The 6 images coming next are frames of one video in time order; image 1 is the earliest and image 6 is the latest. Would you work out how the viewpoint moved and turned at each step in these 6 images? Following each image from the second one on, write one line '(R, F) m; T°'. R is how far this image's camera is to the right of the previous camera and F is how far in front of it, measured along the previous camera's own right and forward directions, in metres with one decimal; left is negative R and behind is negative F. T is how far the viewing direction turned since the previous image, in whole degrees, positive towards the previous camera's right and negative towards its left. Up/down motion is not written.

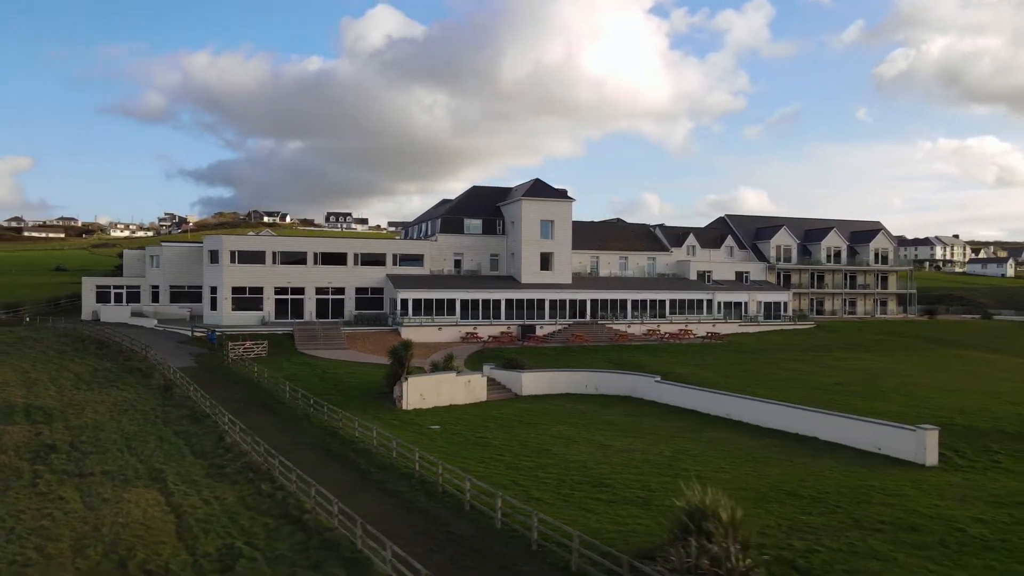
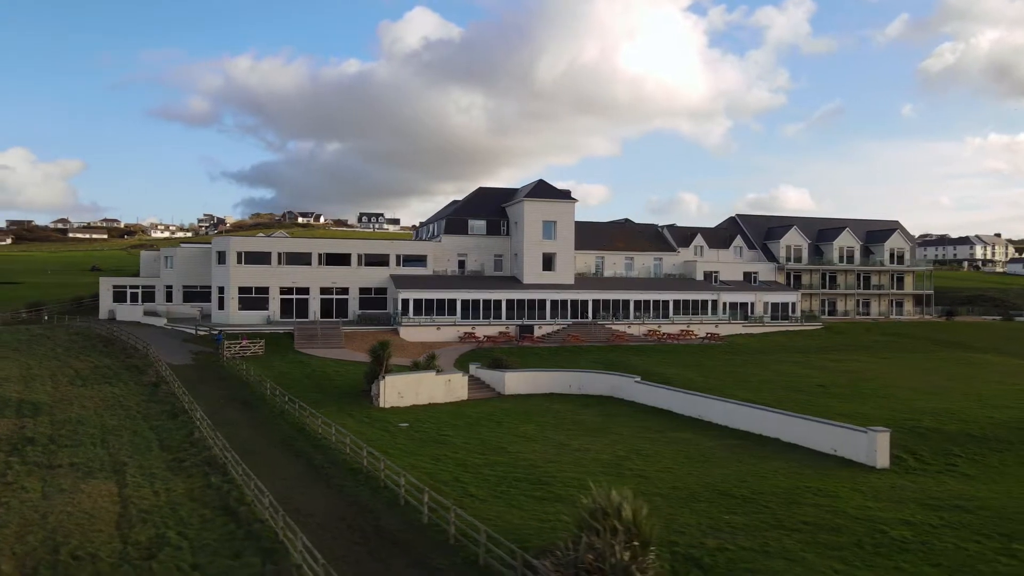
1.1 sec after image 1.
(+2.3, -0.3) m; -3°
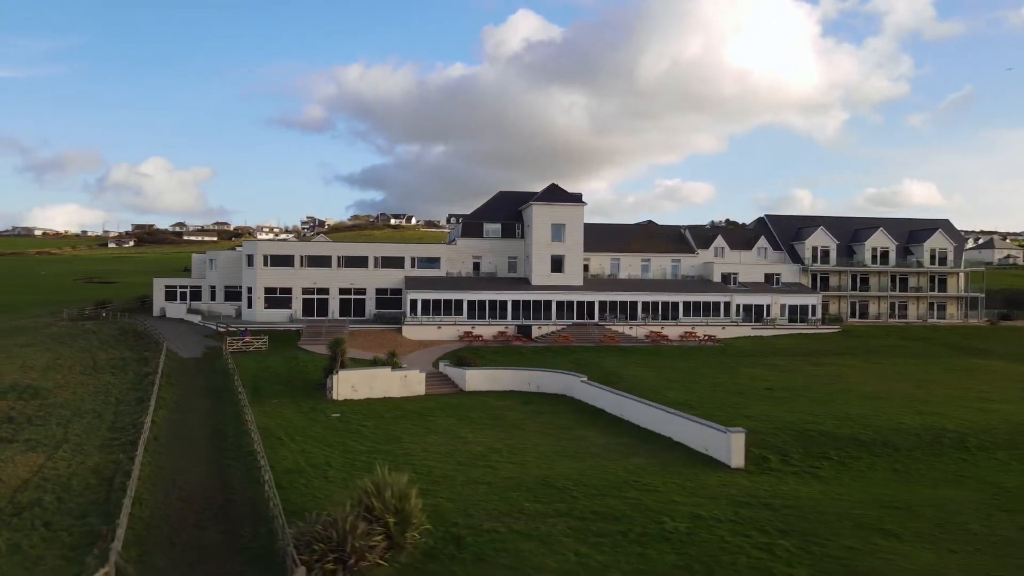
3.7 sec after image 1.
(+6.5, -1.2) m; -8°
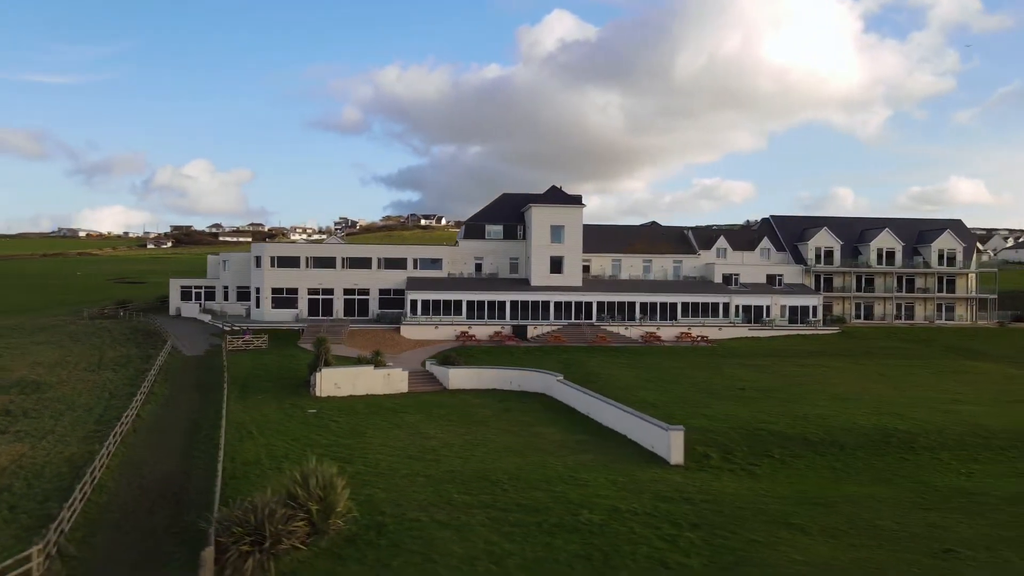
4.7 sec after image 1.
(+2.5, -0.8) m; -3°
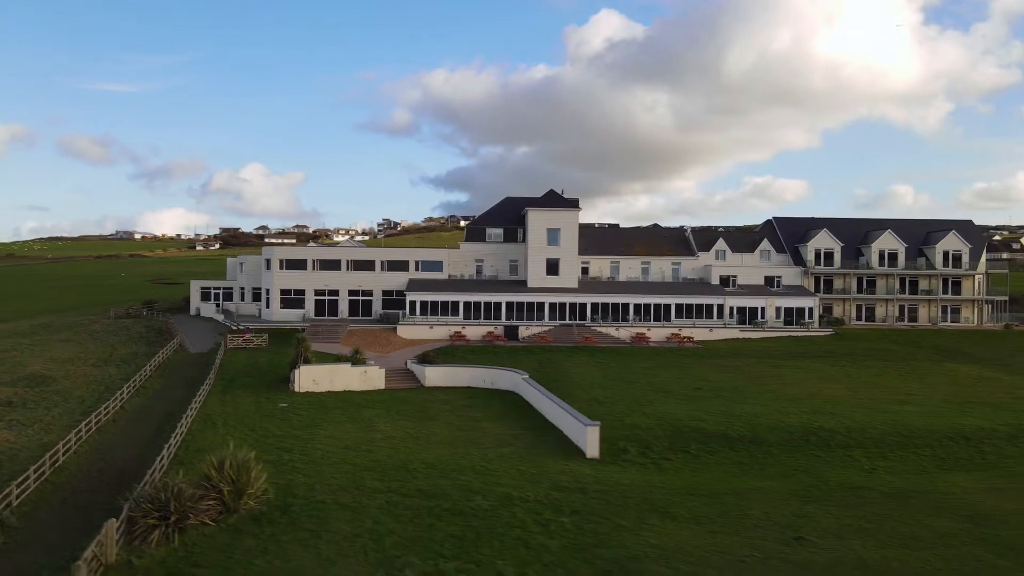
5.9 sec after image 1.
(+3.7, -1.4) m; -4°
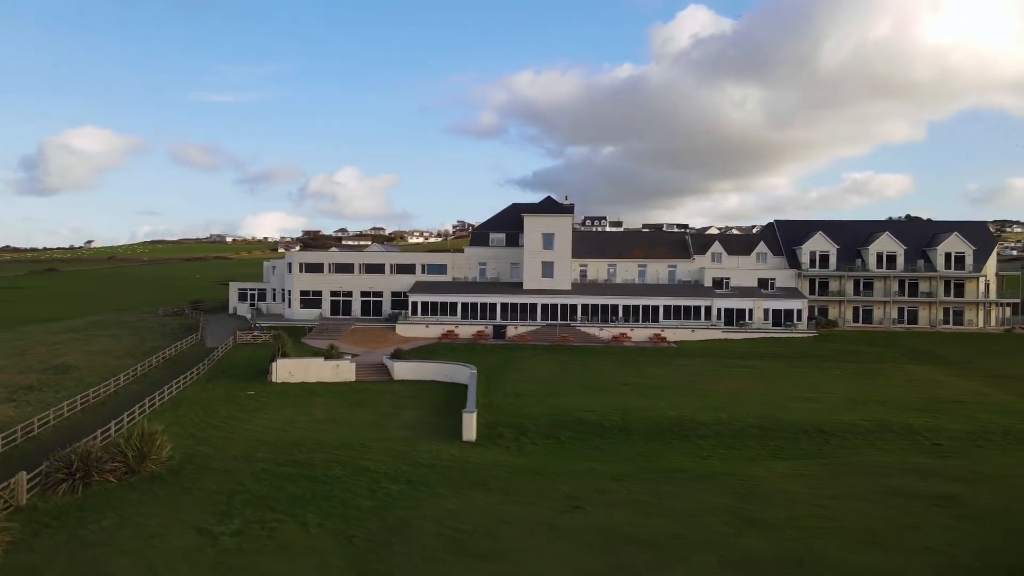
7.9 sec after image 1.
(+6.7, -2.8) m; -7°
